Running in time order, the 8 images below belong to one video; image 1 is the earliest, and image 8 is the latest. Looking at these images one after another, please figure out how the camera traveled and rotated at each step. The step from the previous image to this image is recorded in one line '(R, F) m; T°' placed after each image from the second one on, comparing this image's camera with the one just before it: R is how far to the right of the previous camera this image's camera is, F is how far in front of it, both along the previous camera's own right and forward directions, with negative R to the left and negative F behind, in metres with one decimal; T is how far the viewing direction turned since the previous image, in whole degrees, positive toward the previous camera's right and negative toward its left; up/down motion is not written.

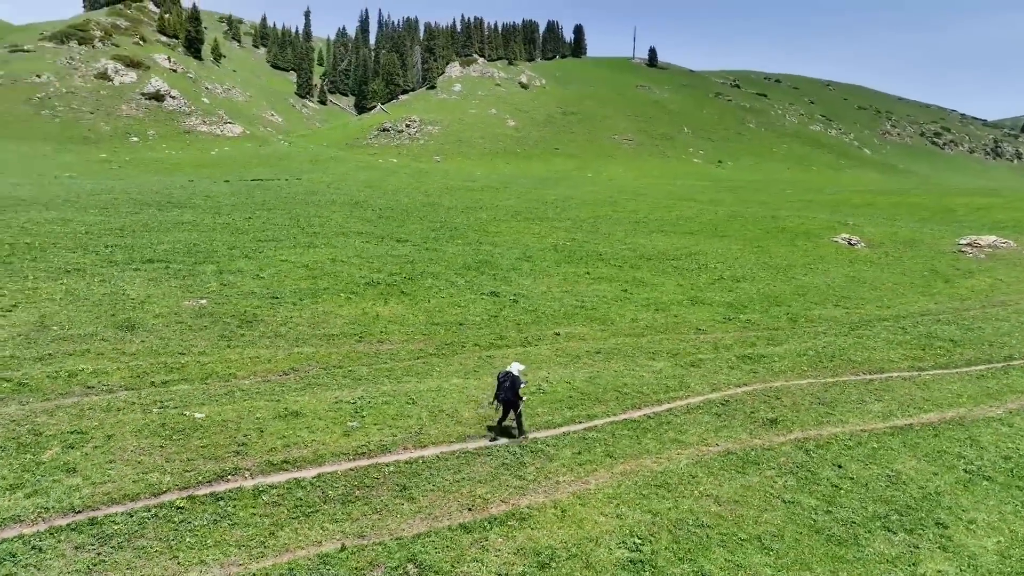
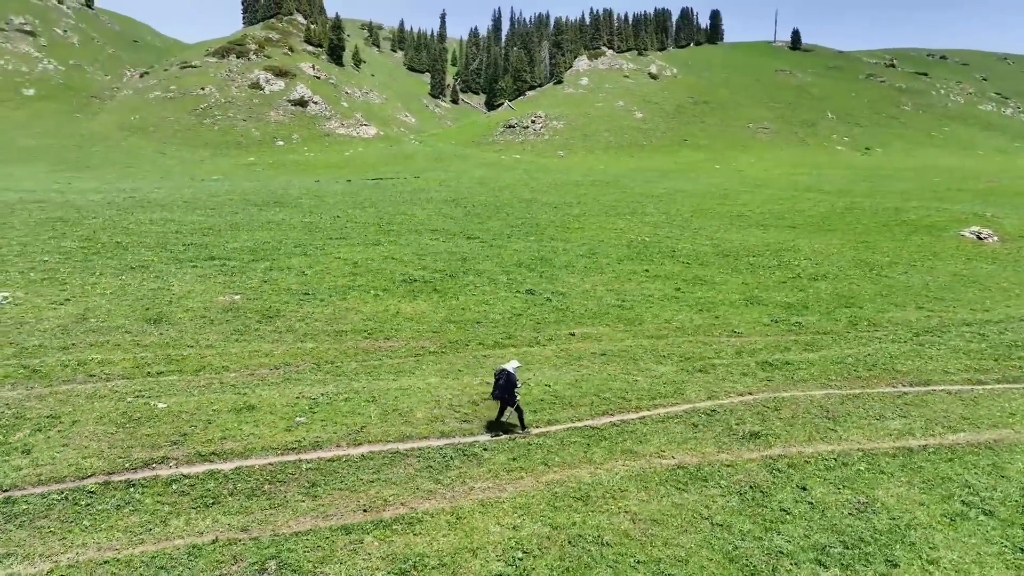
(+4.4, +0.7) m; -11°
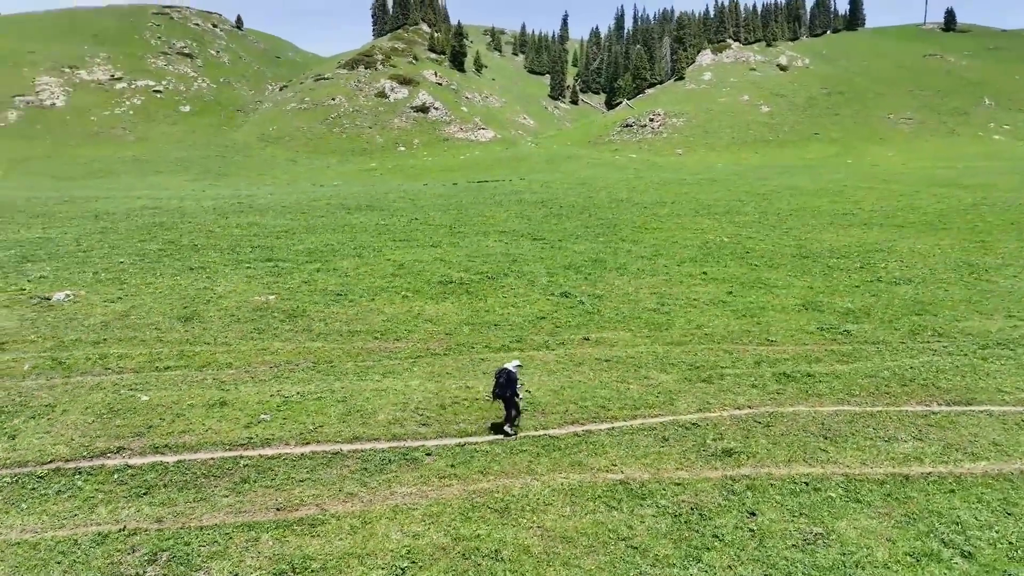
(+4.0, +0.7) m; -10°
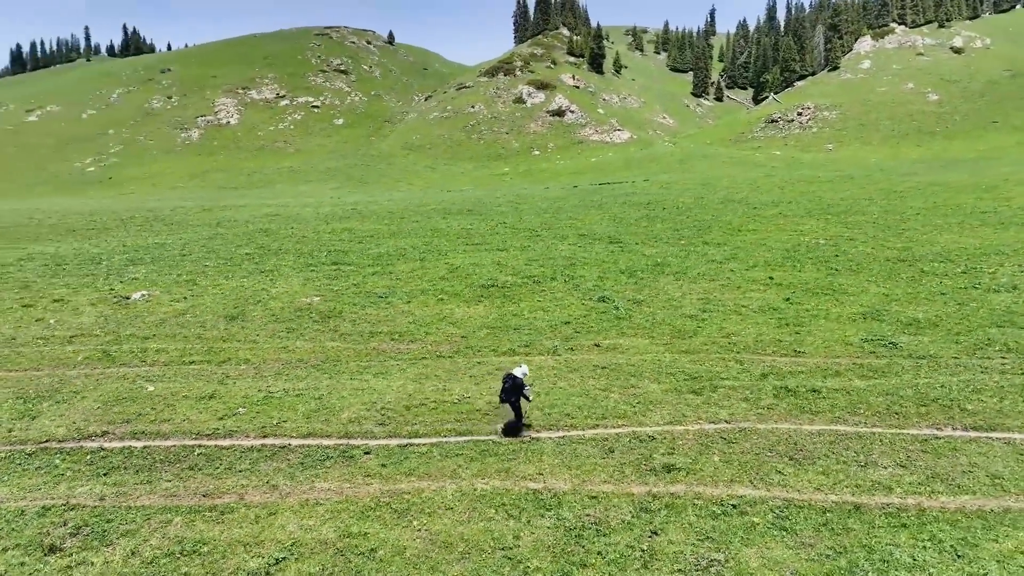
(+4.7, +0.4) m; -11°
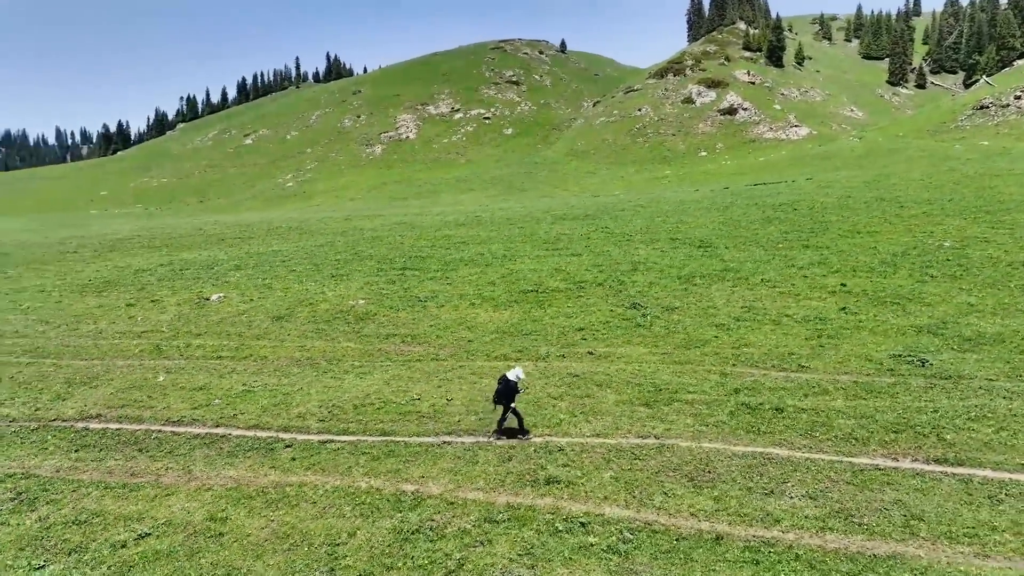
(+6.3, +0.7) m; -14°
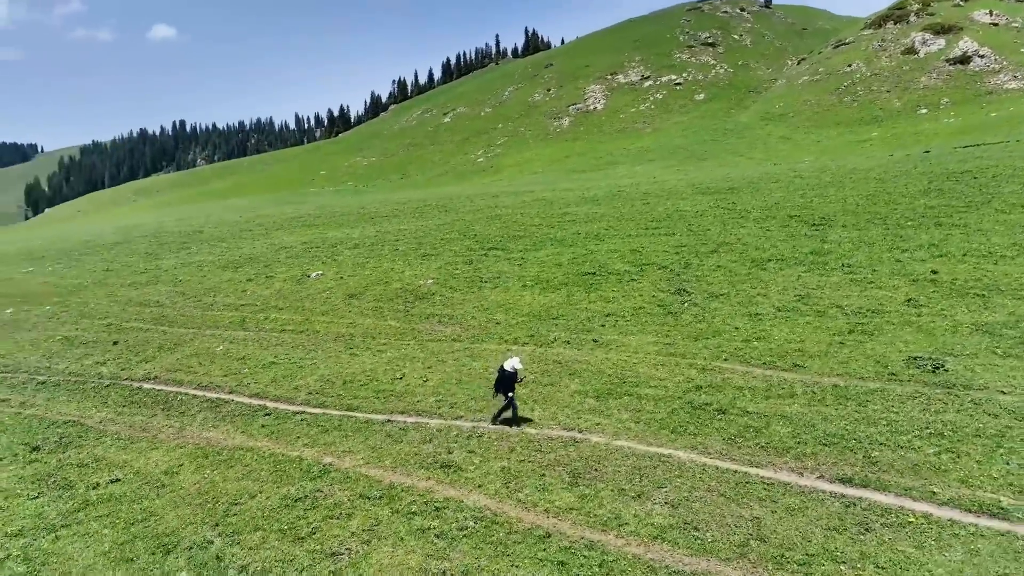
(+6.5, +0.3) m; -16°
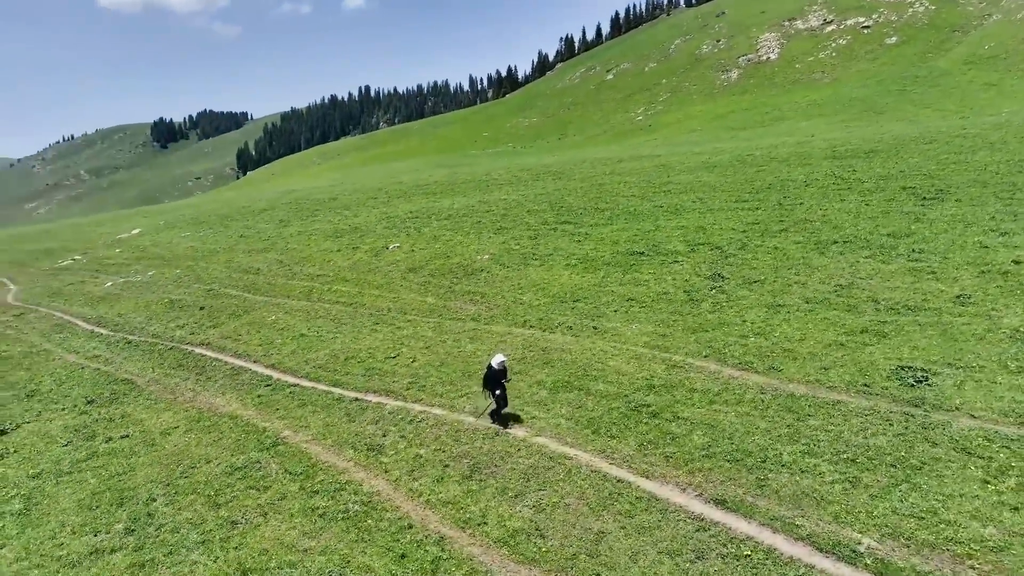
(+5.6, +0.4) m; -13°
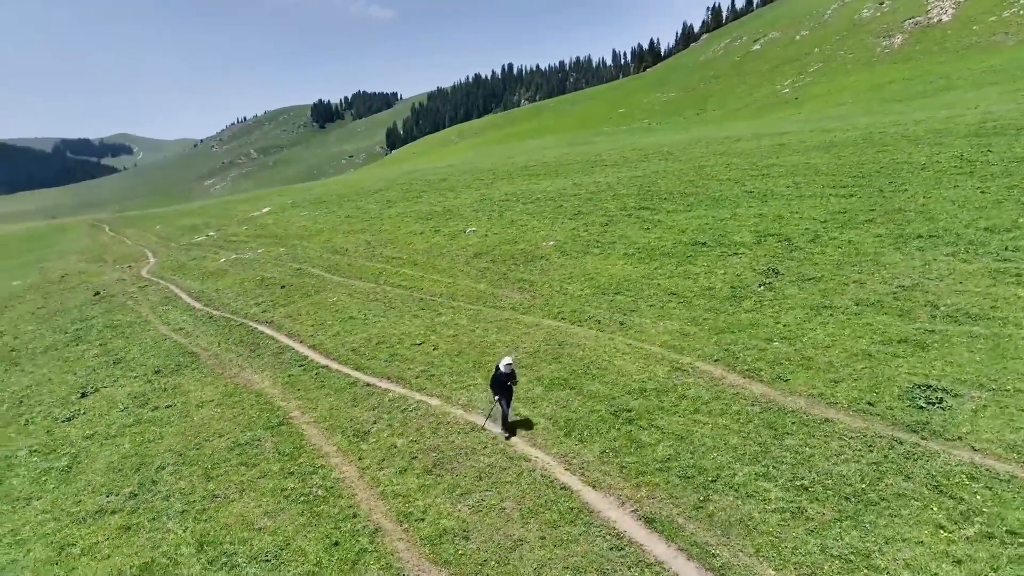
(+3.7, +0.5) m; -11°
